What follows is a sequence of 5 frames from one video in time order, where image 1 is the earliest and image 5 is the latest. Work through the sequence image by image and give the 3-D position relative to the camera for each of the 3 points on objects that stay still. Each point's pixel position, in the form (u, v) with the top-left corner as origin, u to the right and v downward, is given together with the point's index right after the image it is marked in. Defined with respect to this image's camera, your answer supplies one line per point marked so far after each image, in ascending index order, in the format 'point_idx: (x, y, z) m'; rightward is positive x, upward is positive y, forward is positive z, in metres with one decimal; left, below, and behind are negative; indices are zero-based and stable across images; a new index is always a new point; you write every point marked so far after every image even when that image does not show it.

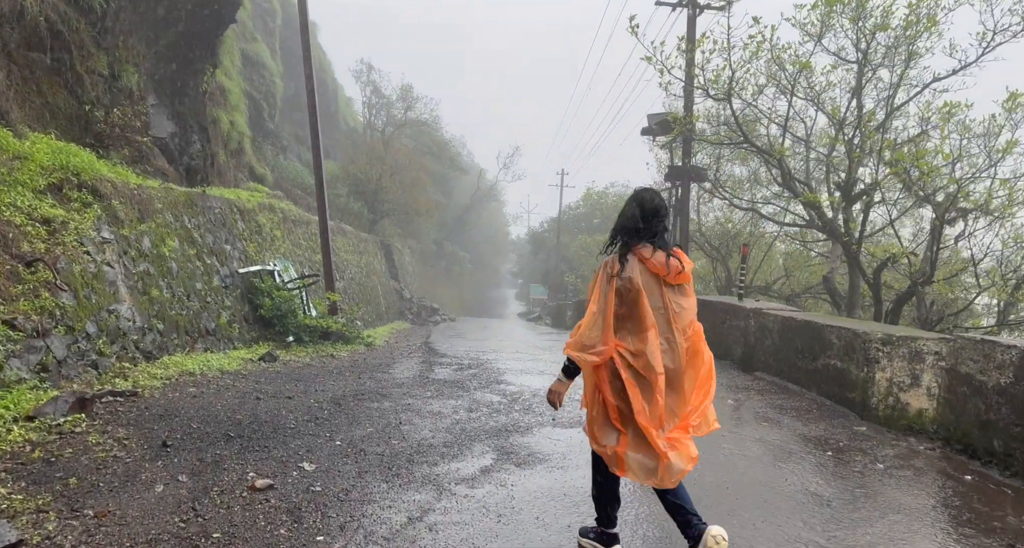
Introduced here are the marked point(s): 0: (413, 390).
0: (-1.0, -1.2, +6.8) m
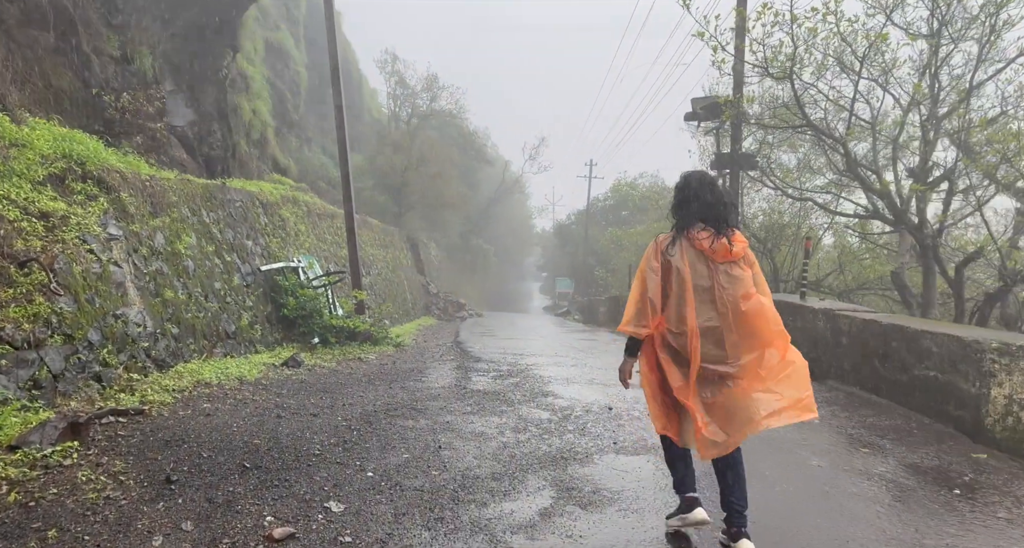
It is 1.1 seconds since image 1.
0: (-0.6, -1.2, +6.1) m
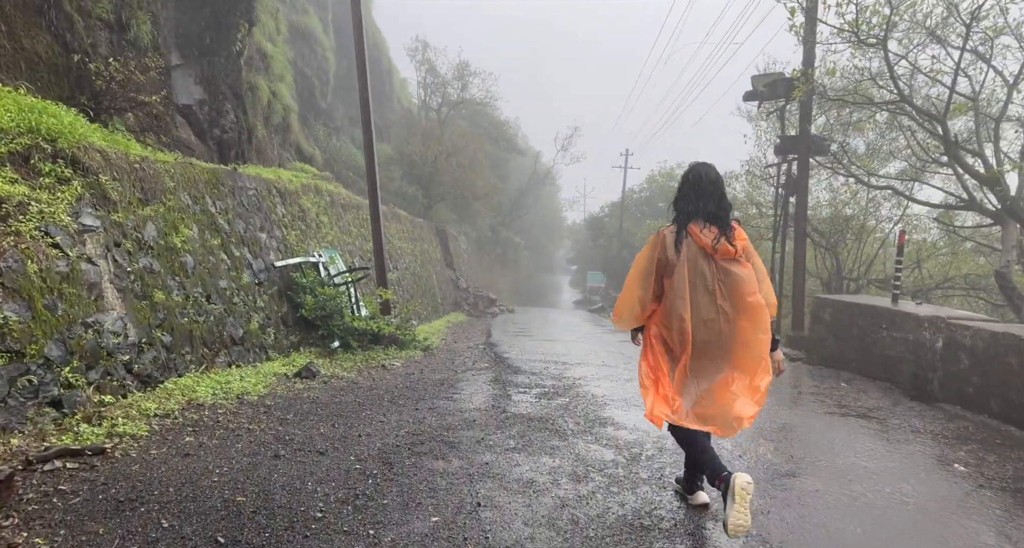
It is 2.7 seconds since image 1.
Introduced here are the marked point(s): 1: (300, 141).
0: (-0.2, -1.2, +5.0) m
1: (-5.1, +3.2, +15.7) m
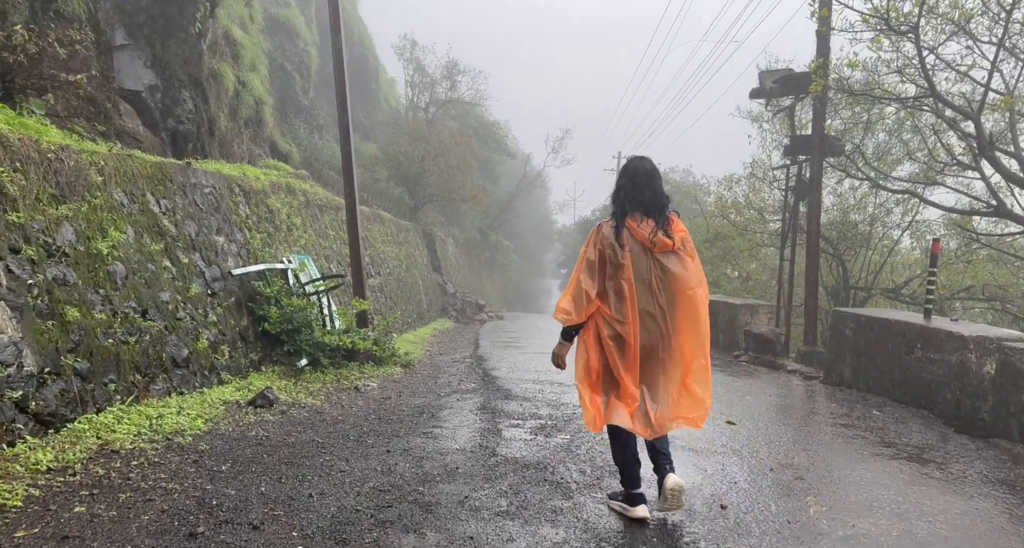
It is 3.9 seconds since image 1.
0: (-0.2, -1.3, +4.0) m
1: (-5.3, +3.1, +14.6) m
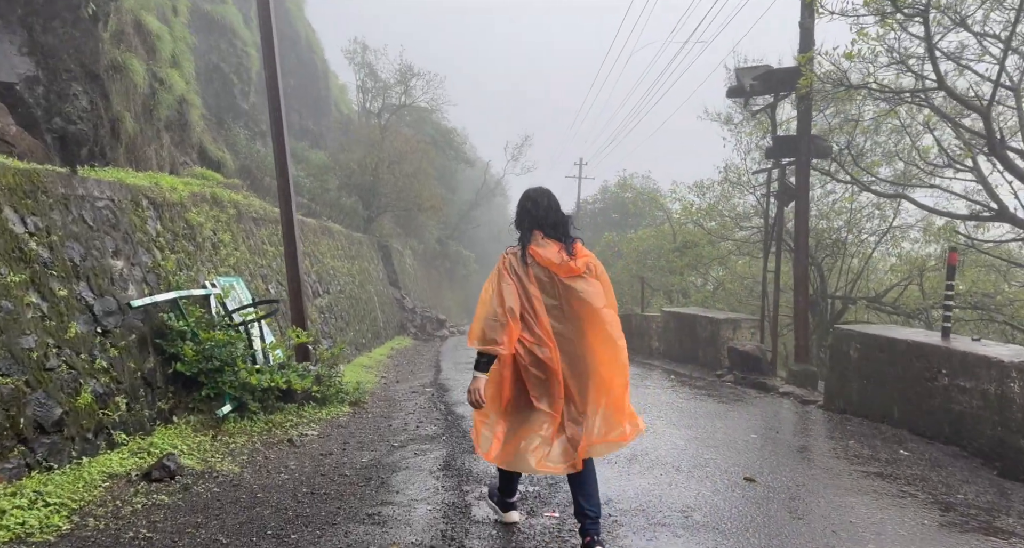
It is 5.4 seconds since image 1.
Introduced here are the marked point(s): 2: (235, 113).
0: (-0.3, -1.5, +2.8) m
1: (-6.1, +2.6, +13.1) m
2: (-8.3, +4.9, +19.7) m
